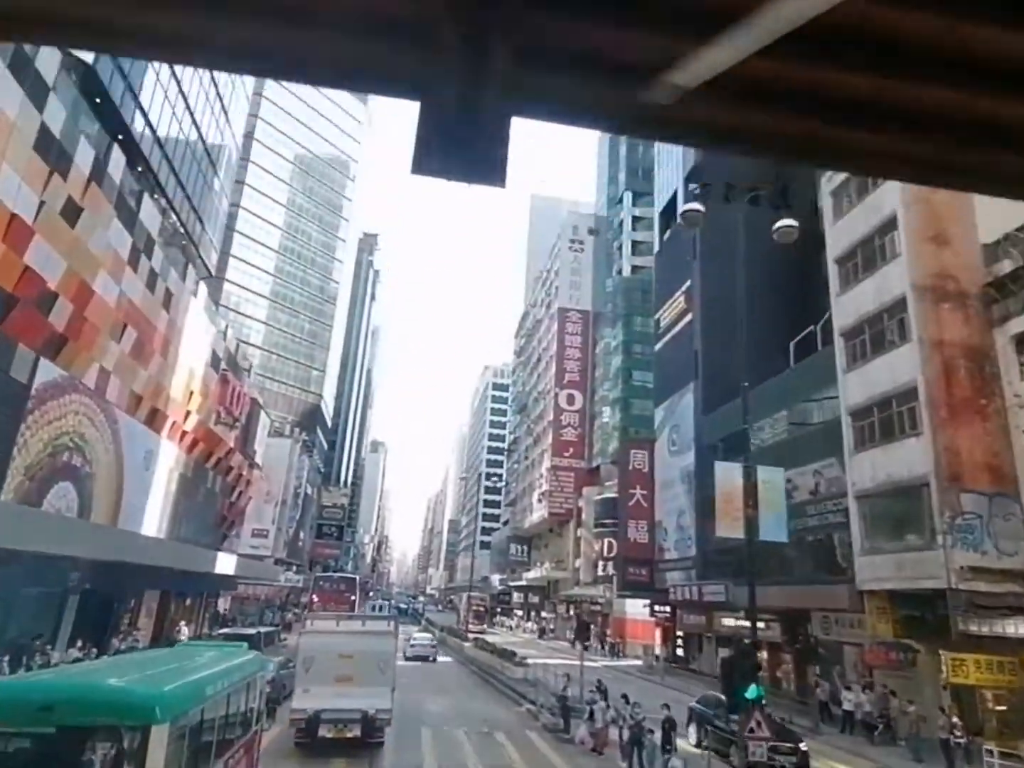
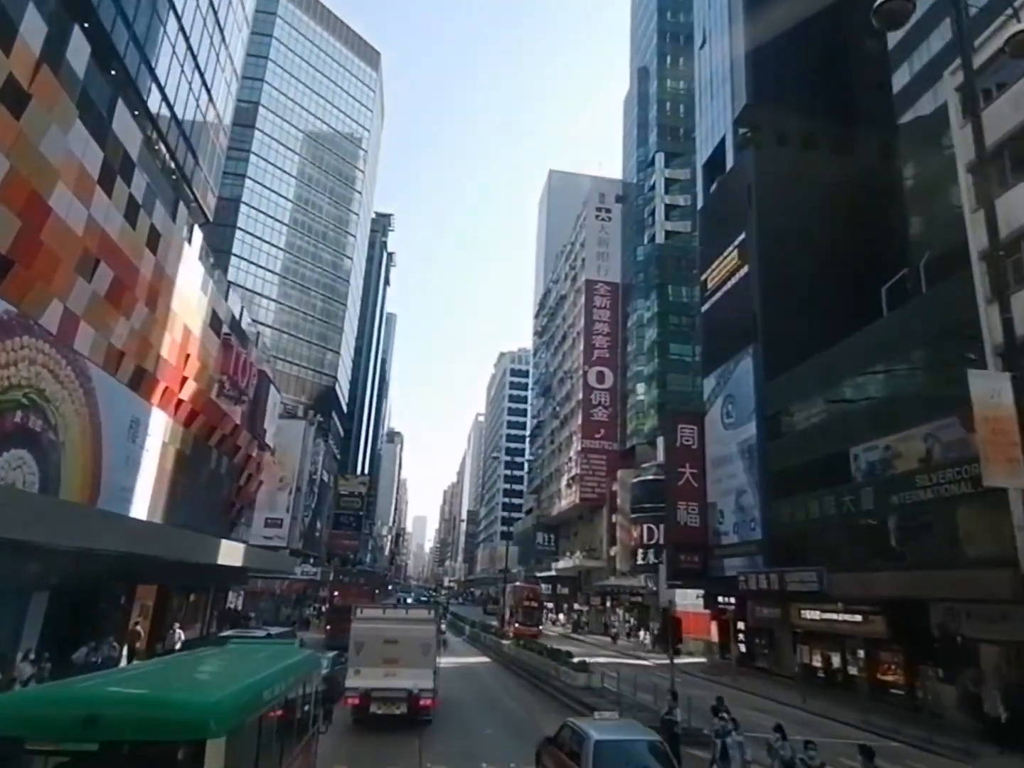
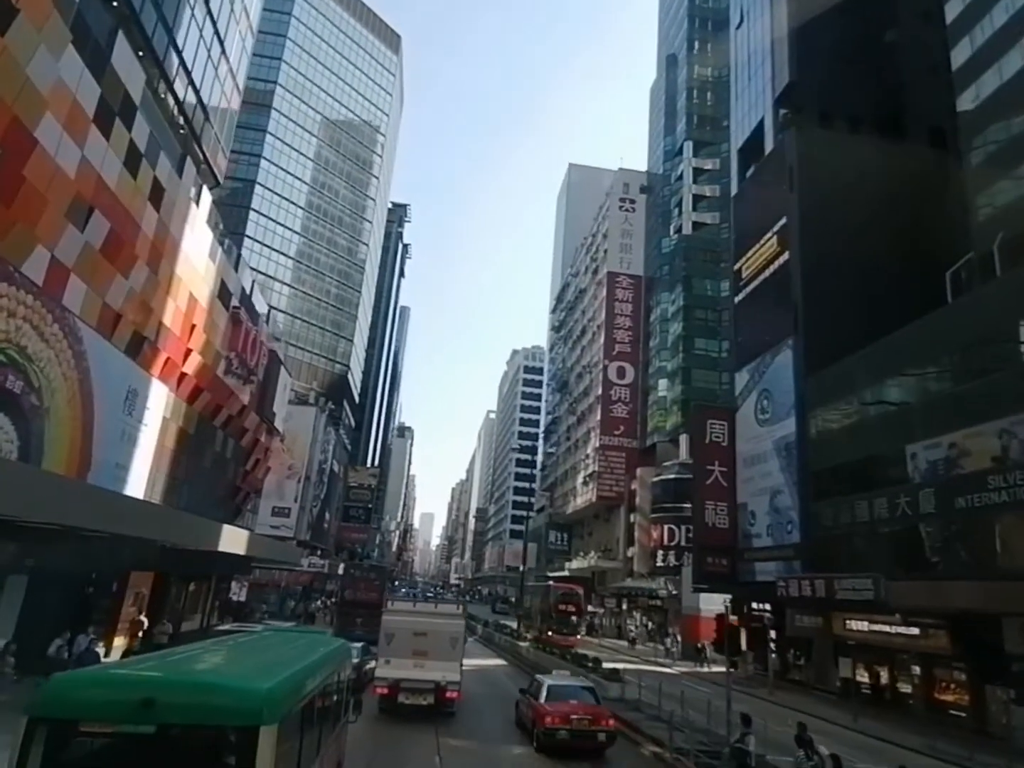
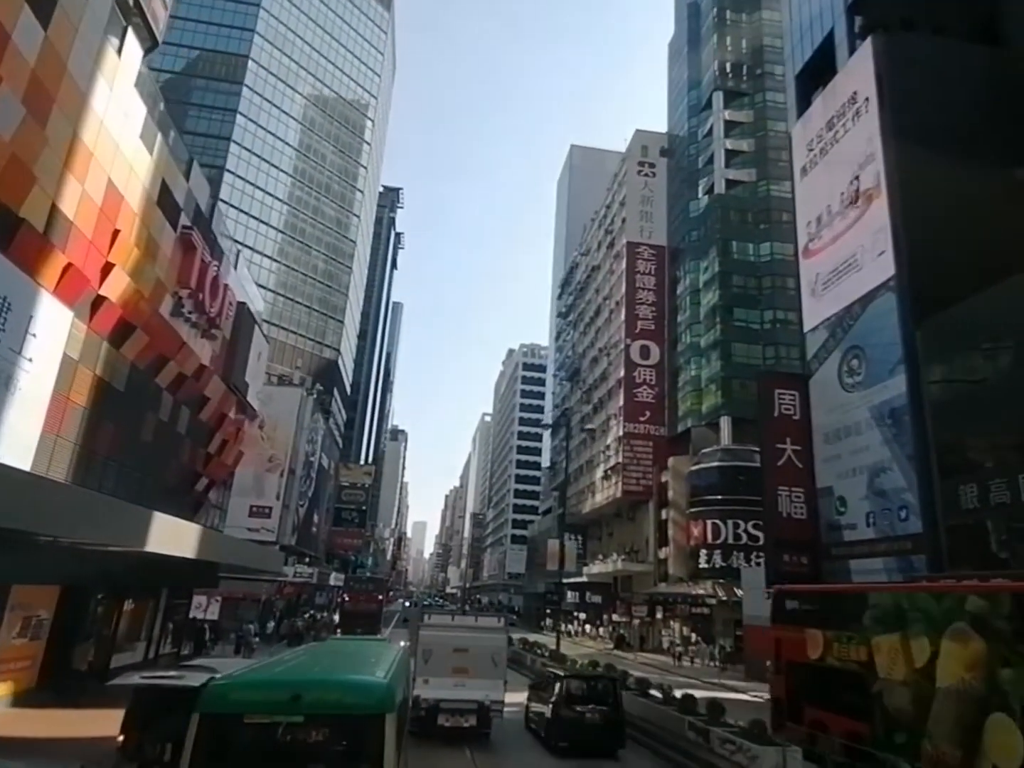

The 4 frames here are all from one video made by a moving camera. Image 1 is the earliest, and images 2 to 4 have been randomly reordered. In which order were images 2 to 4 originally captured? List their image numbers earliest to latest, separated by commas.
2, 3, 4
